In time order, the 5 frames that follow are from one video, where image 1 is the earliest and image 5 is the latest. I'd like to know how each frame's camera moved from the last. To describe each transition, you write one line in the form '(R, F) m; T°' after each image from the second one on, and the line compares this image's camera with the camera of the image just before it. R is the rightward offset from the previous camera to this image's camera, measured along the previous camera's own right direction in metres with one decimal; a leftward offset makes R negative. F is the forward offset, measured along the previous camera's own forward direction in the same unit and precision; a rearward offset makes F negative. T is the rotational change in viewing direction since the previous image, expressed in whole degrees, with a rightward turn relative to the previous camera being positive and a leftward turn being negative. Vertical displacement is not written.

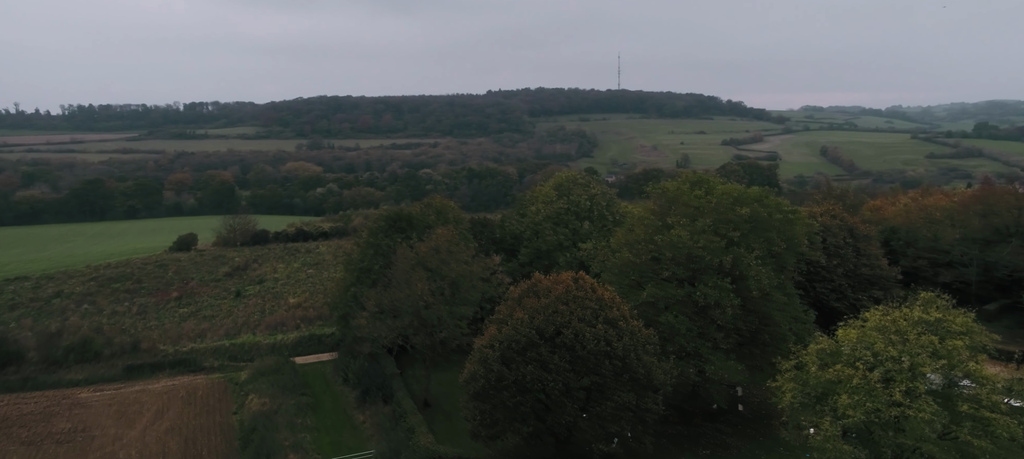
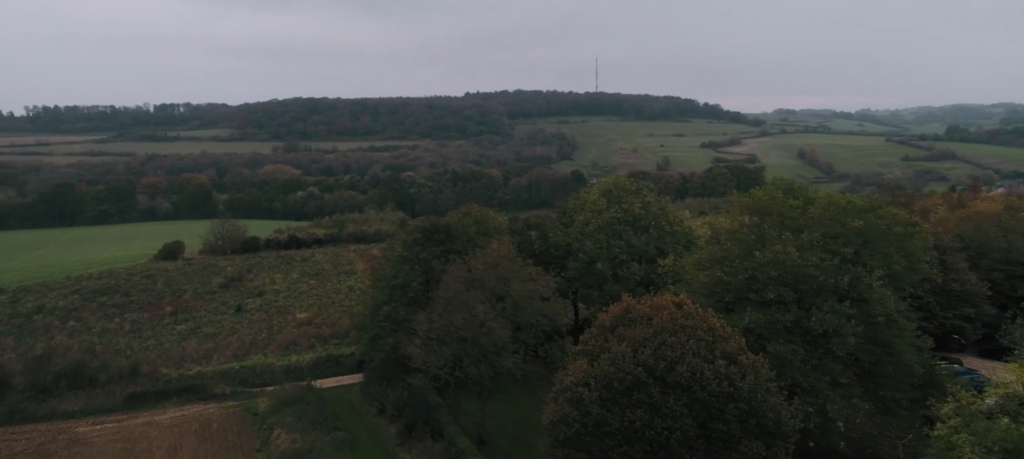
(-2.2, +2.1) m; +2°
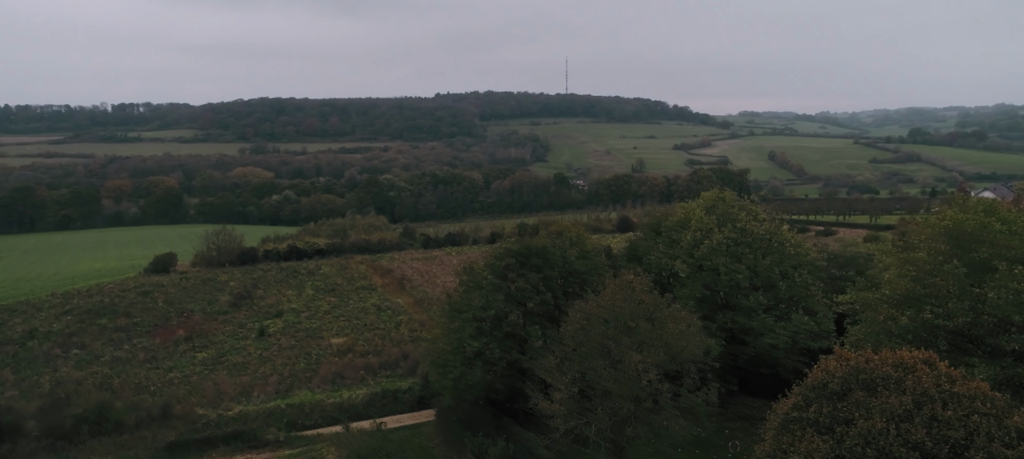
(-3.8, +2.5) m; +3°
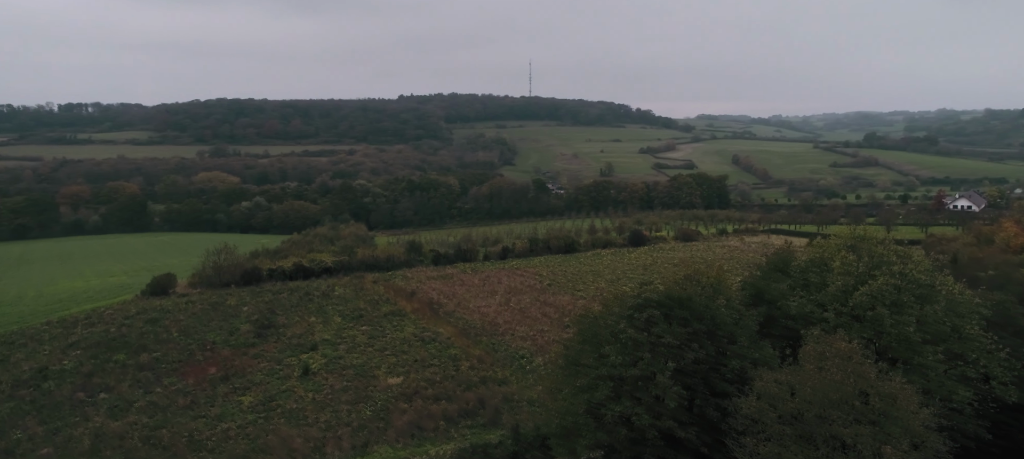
(-4.4, +1.8) m; +3°
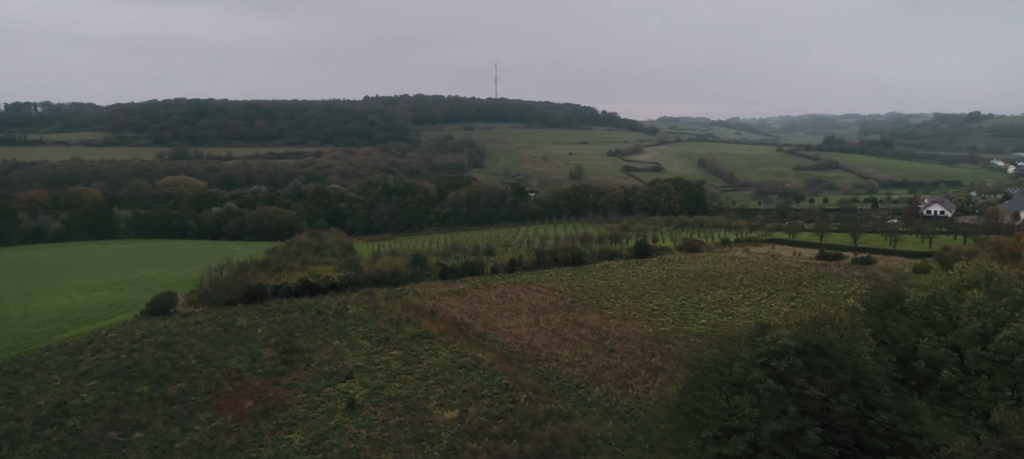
(-3.7, +1.1) m; +3°
